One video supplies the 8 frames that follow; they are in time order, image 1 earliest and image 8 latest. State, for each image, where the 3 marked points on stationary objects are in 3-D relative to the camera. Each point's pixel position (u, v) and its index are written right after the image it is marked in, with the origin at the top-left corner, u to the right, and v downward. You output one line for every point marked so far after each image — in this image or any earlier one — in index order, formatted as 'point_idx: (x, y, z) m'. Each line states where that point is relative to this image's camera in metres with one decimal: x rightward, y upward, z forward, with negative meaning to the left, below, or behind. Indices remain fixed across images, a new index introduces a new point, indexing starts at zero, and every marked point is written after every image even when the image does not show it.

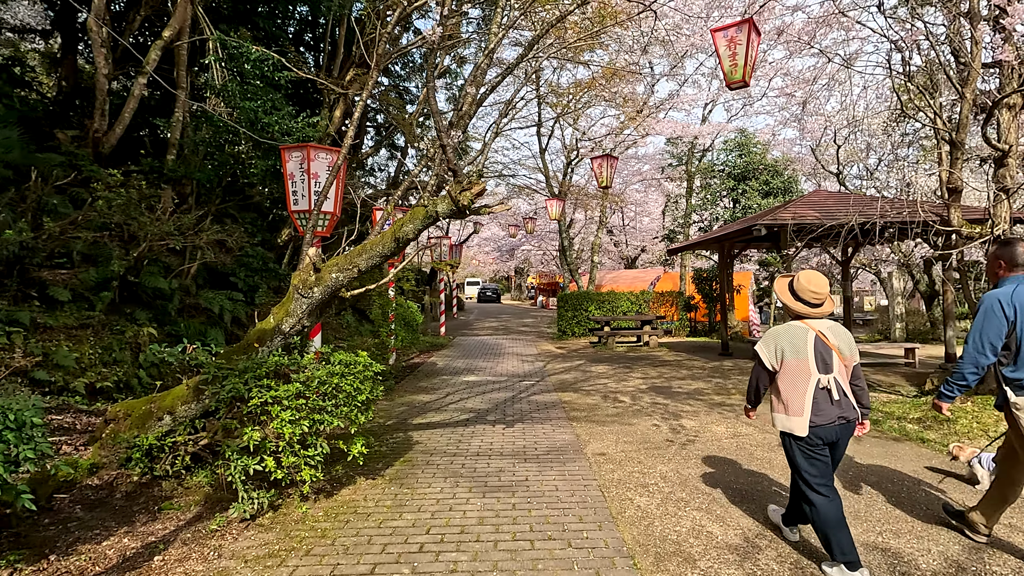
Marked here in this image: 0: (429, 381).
0: (-1.2, -1.4, +7.8) m
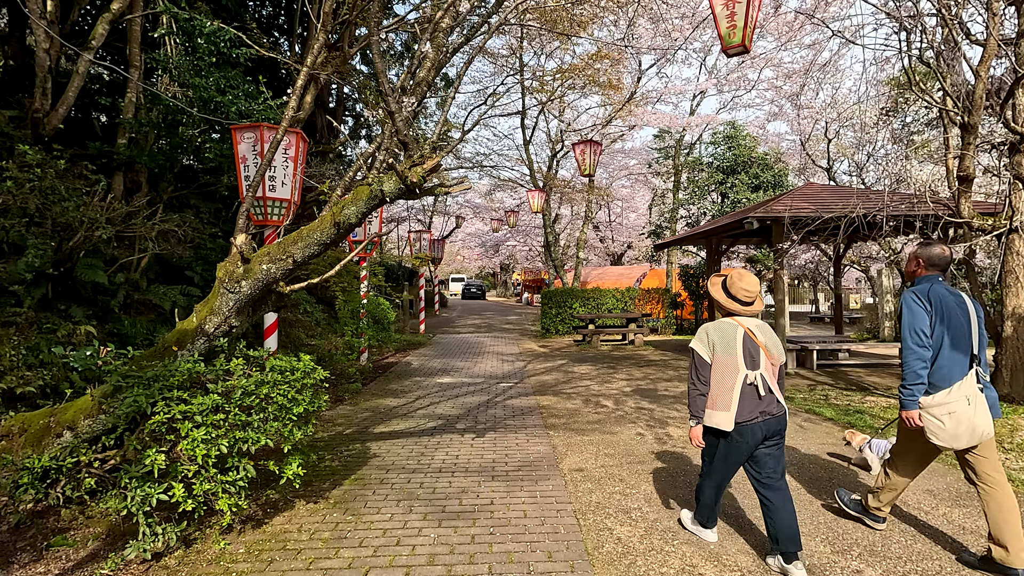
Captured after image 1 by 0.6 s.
0: (-1.5, -1.3, +7.3) m
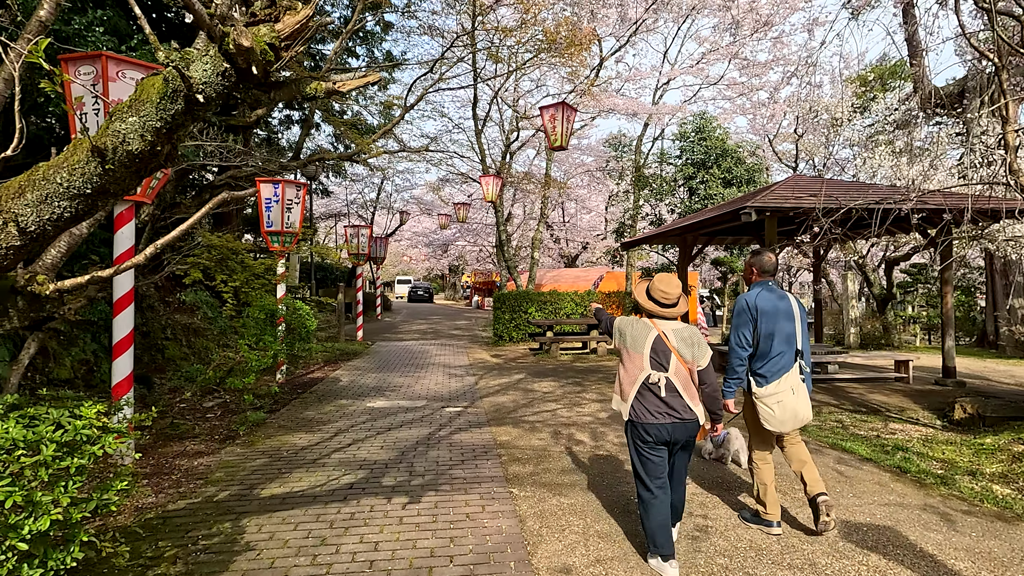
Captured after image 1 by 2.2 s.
0: (-2.1, -1.3, +5.8) m
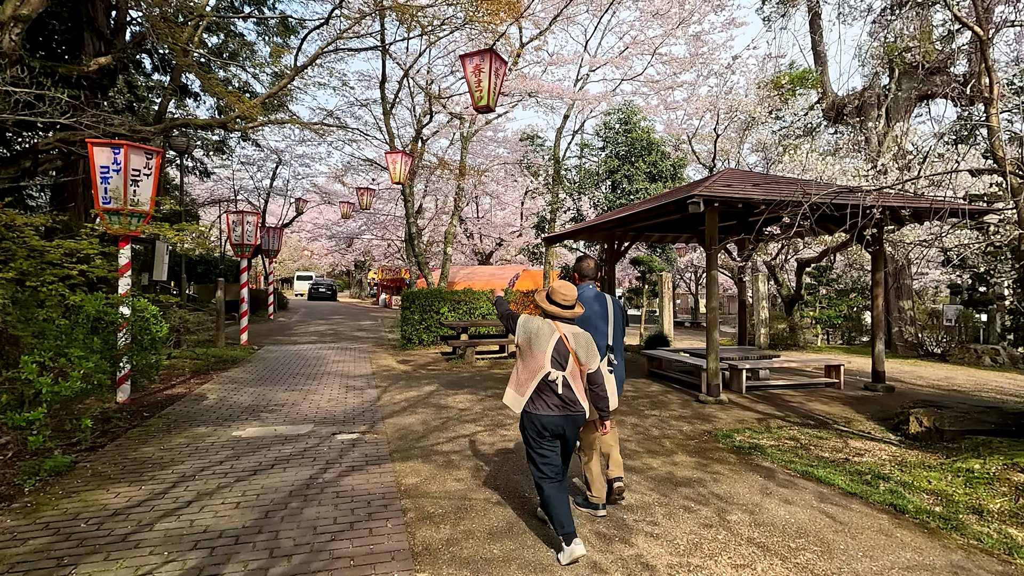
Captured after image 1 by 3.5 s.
0: (-2.9, -1.3, +4.4) m
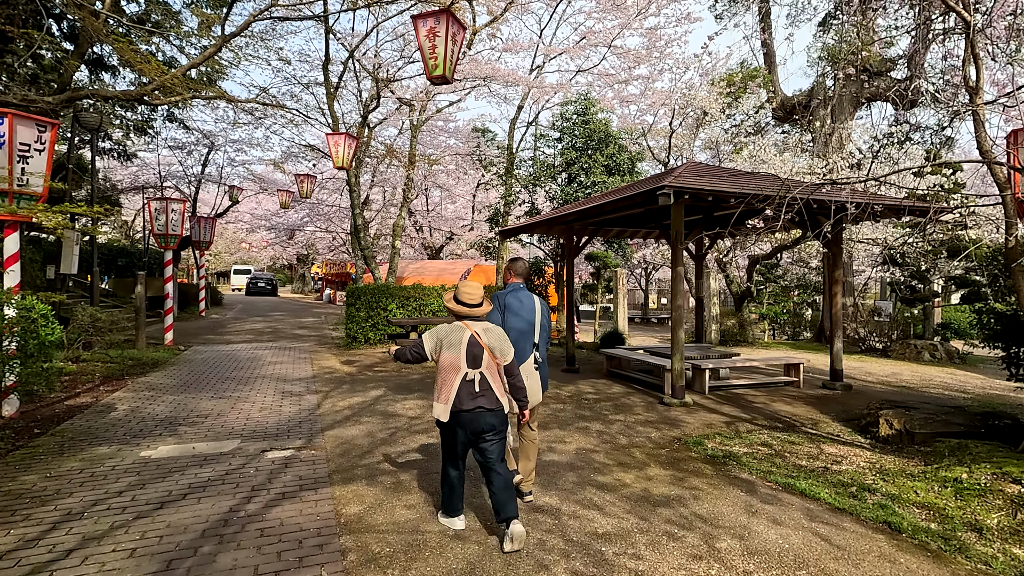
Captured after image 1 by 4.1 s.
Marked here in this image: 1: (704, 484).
0: (-3.2, -1.2, +3.7) m
1: (+1.2, -1.2, +3.4) m
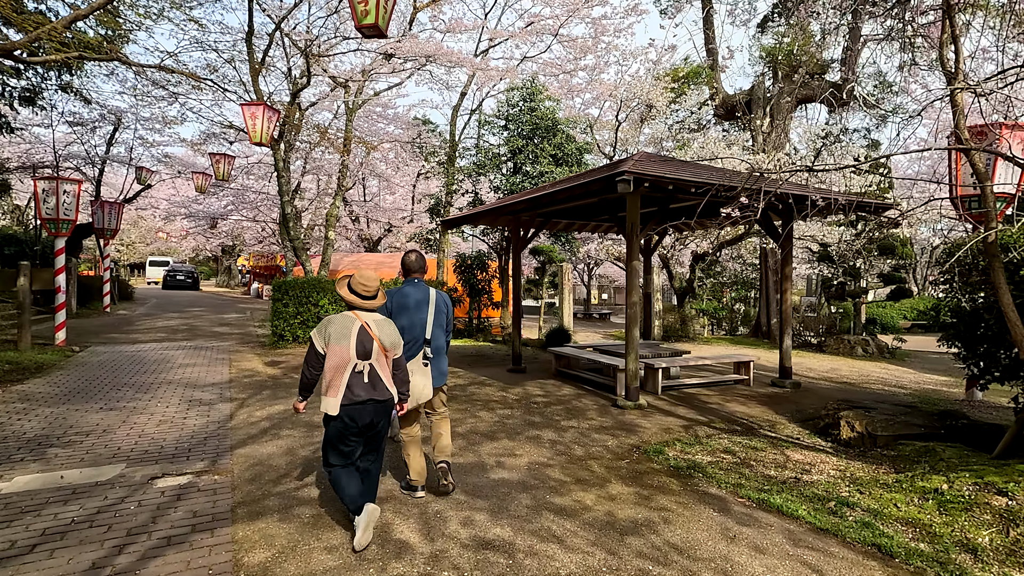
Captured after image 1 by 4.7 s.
0: (-3.5, -1.2, +2.8) m
1: (+0.9, -1.2, +3.0) m
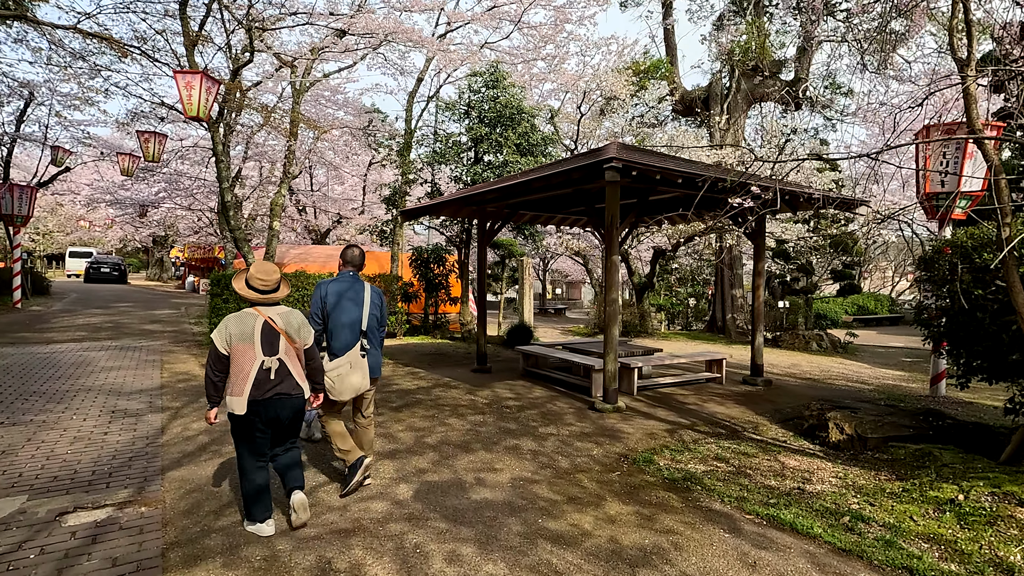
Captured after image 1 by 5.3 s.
0: (-3.5, -1.2, +2.1) m
1: (+0.8, -1.2, +2.7) m
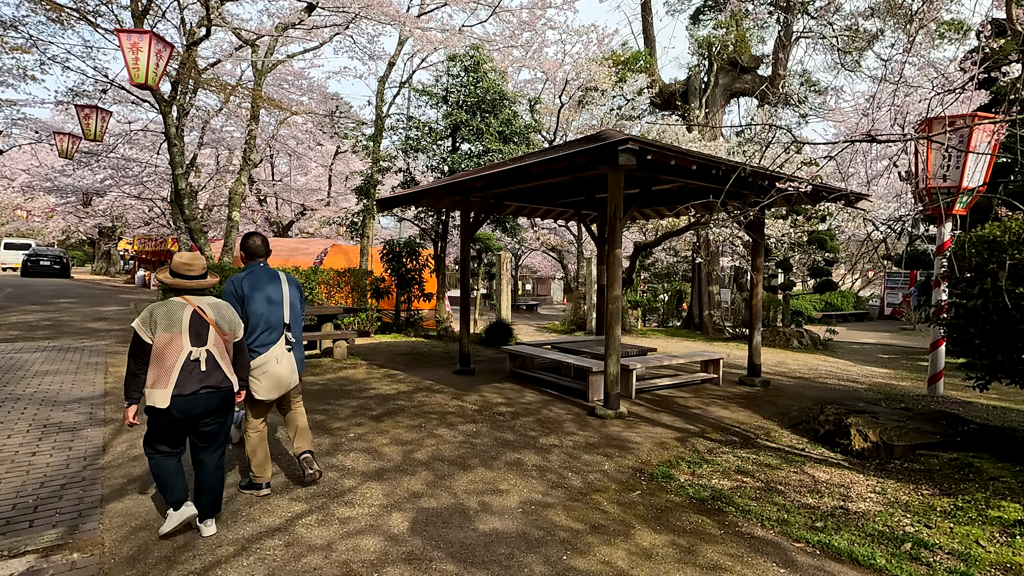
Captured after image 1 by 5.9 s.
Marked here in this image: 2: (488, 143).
0: (-3.4, -1.1, +1.5) m
1: (+0.9, -1.2, +2.4) m
2: (-0.4, +2.4, +9.0) m
